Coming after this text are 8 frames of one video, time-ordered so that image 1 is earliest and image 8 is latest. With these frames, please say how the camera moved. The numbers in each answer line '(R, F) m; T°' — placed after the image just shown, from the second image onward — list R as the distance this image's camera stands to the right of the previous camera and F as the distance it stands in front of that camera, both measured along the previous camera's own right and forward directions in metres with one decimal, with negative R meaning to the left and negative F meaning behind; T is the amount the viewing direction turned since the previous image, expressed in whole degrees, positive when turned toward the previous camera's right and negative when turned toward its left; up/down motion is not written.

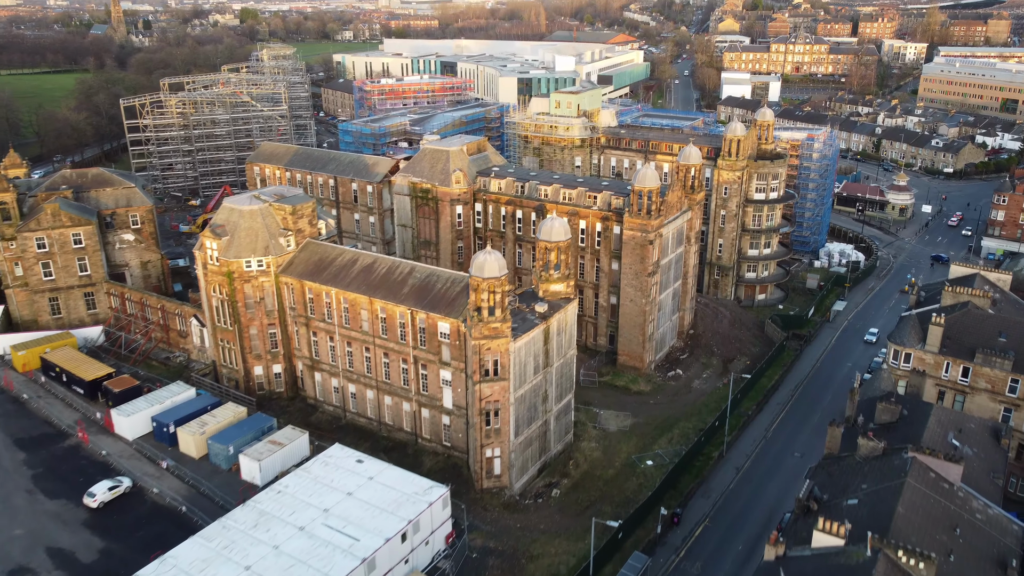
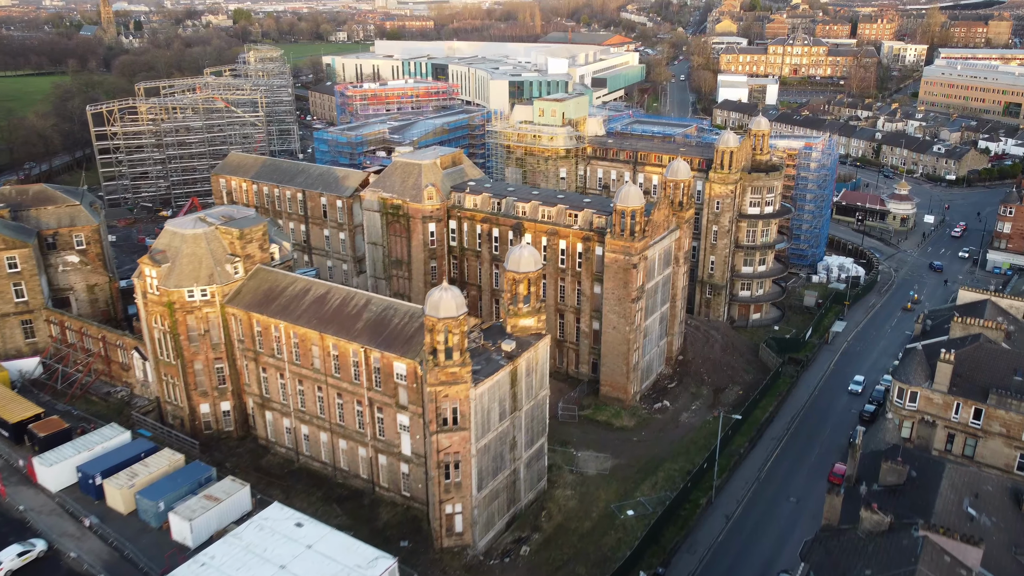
(+1.6, +4.6) m; 0°
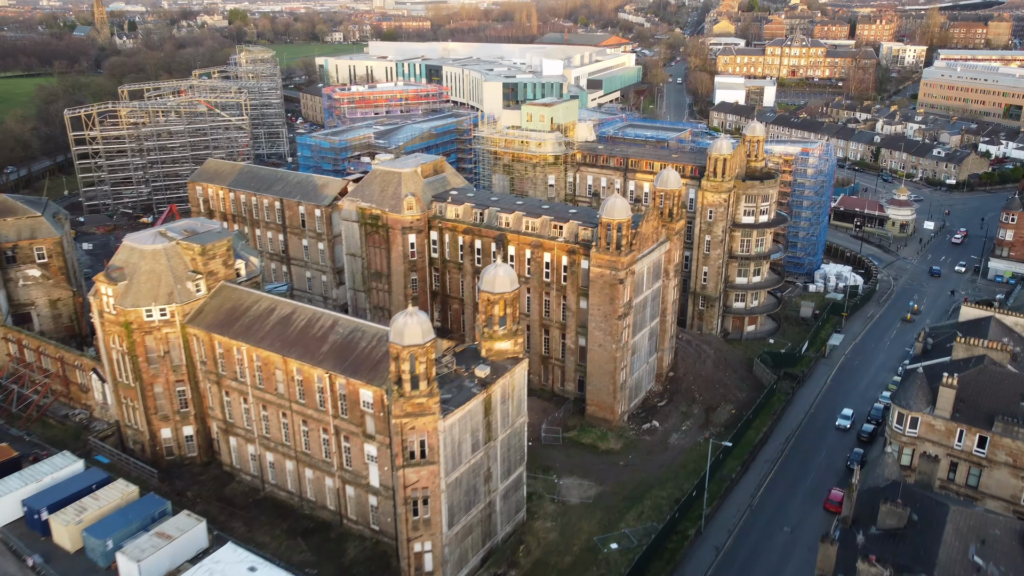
(+1.0, +2.6) m; 0°
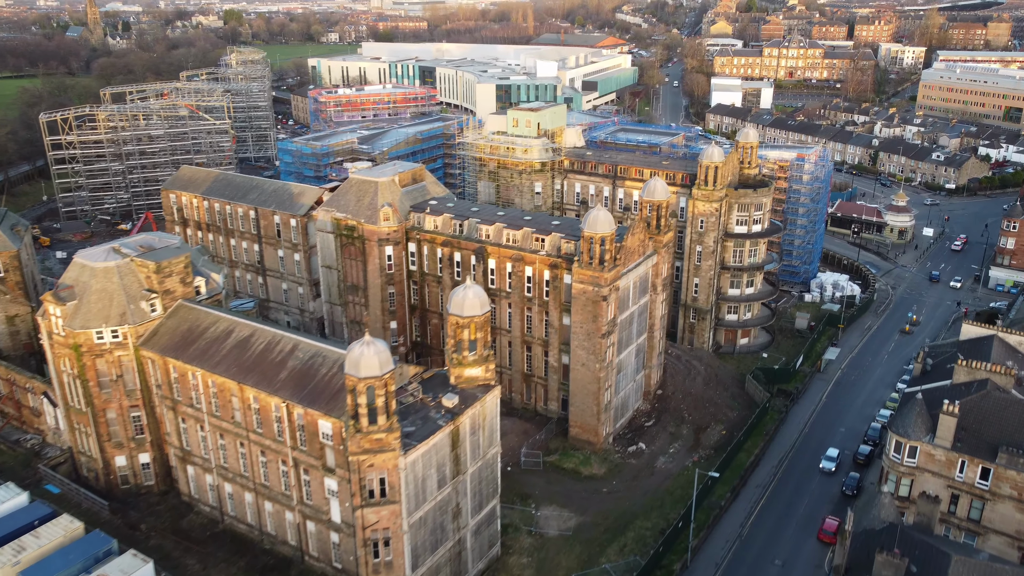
(+1.1, +2.6) m; 0°
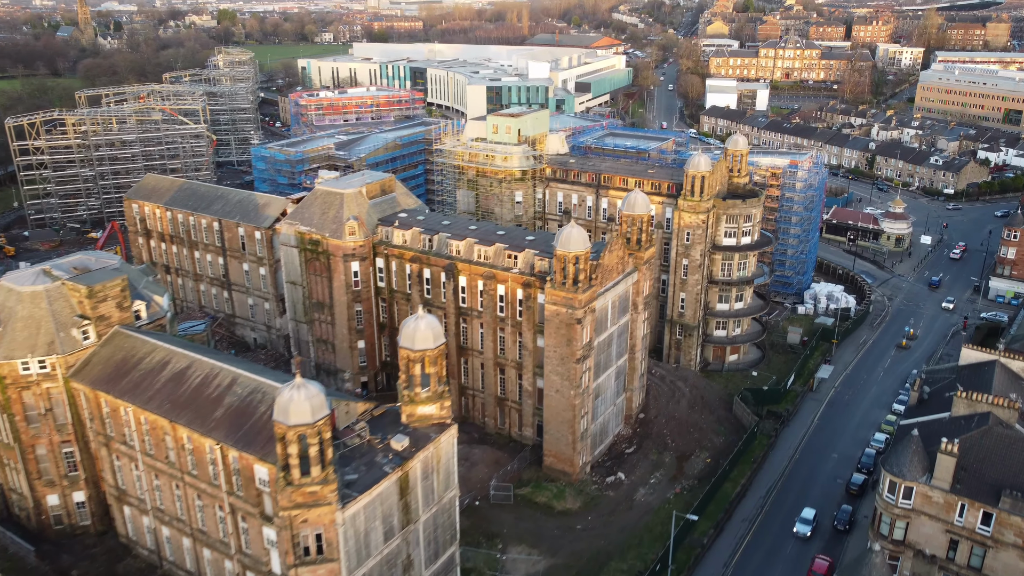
(+1.5, +3.3) m; 0°
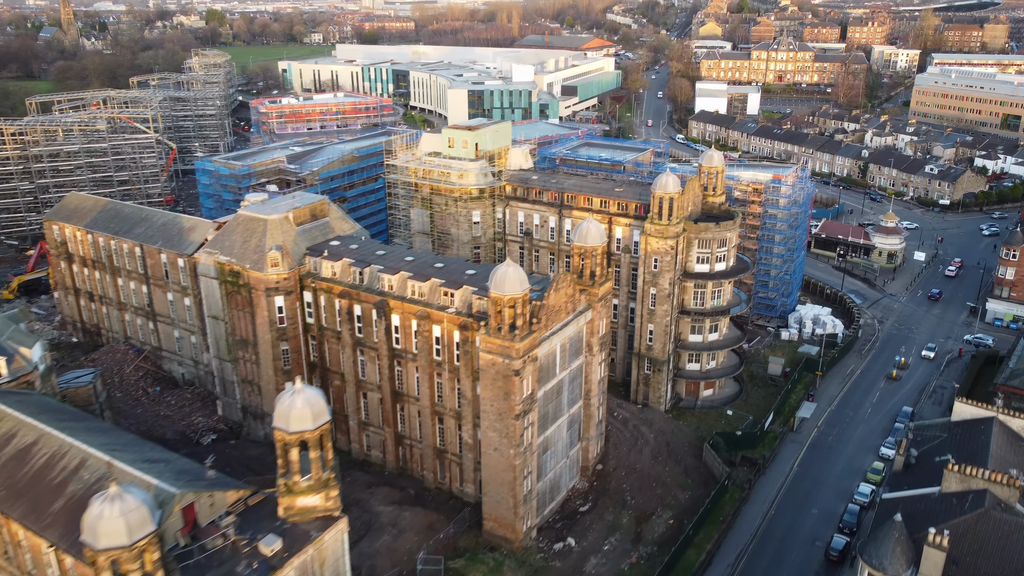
(+3.1, +5.9) m; 0°
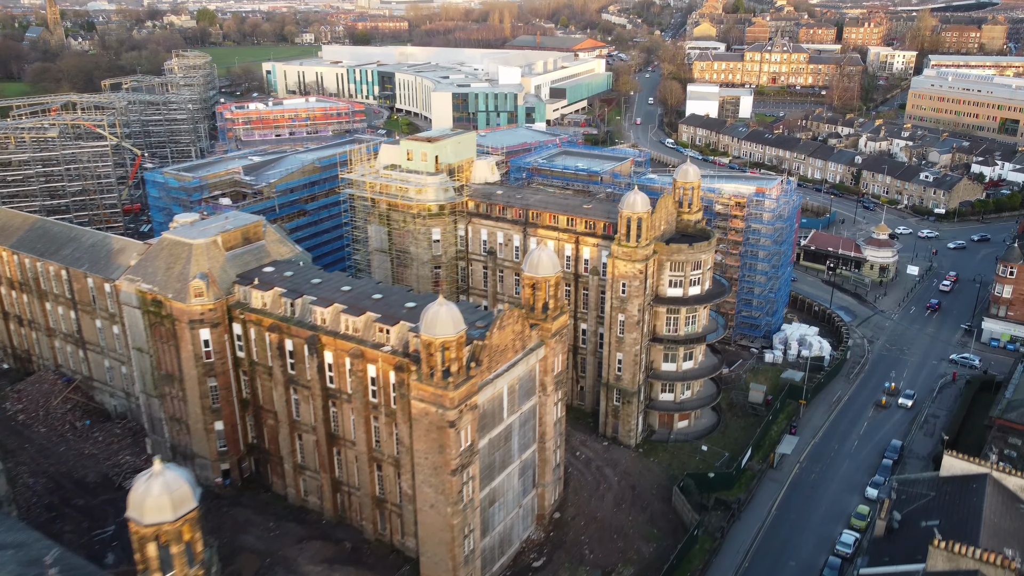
(+2.5, +4.5) m; 0°
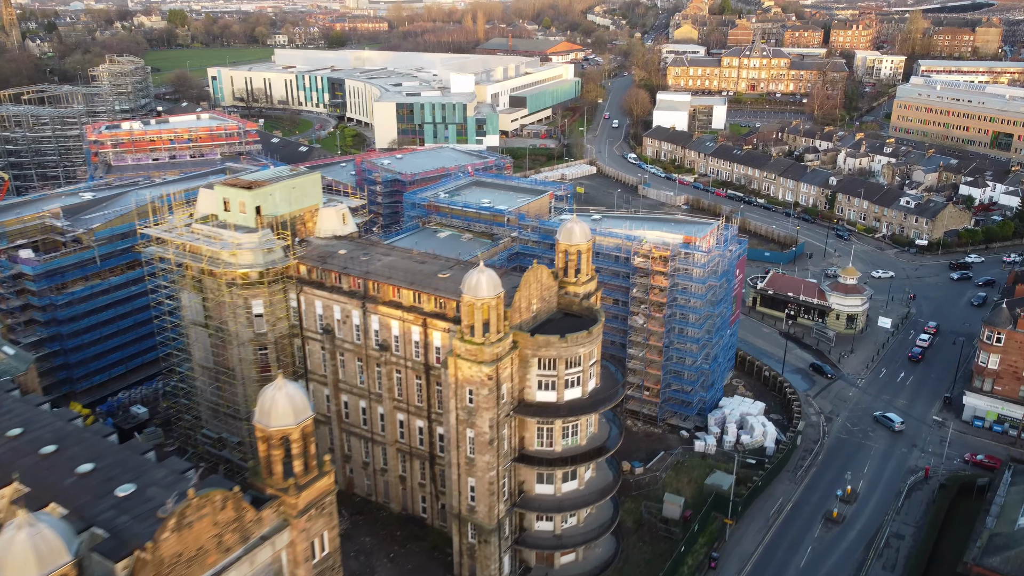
(+8.4, +14.4) m; 0°
